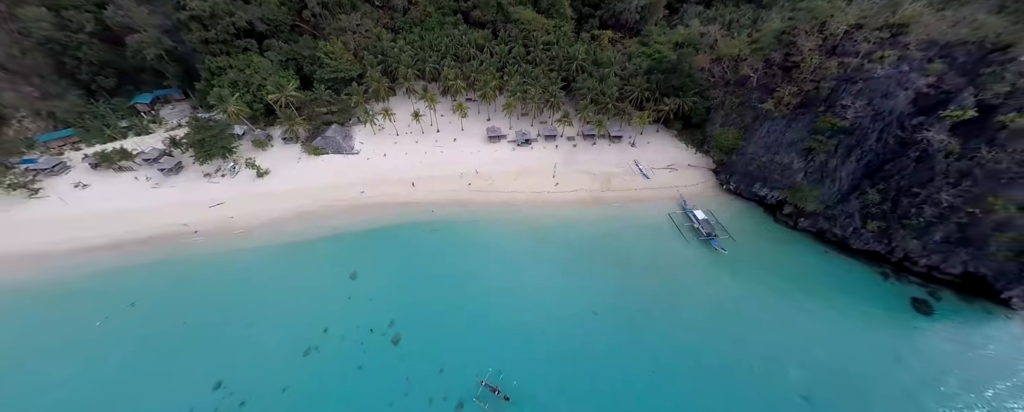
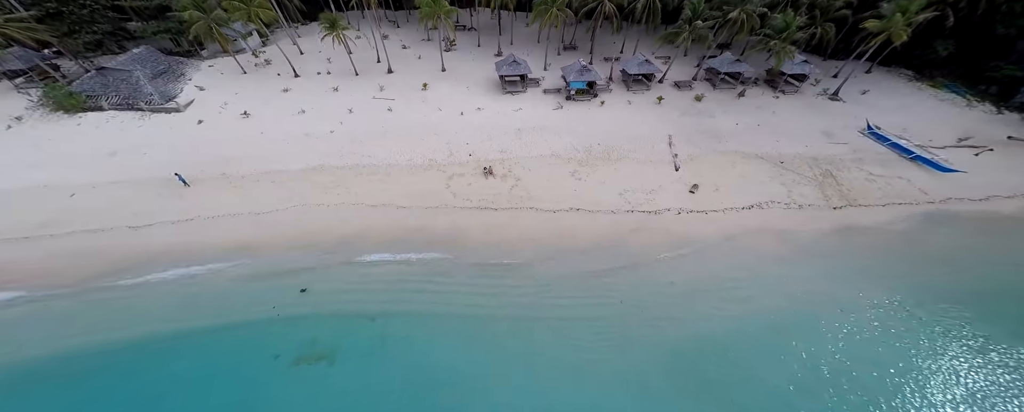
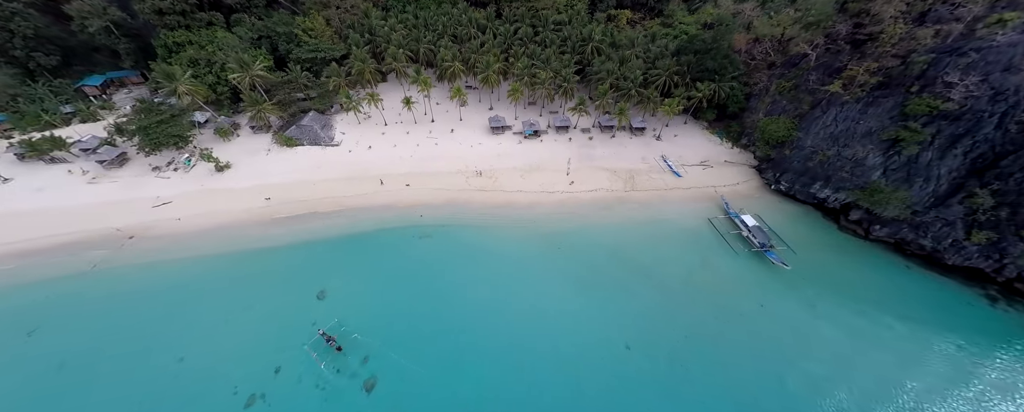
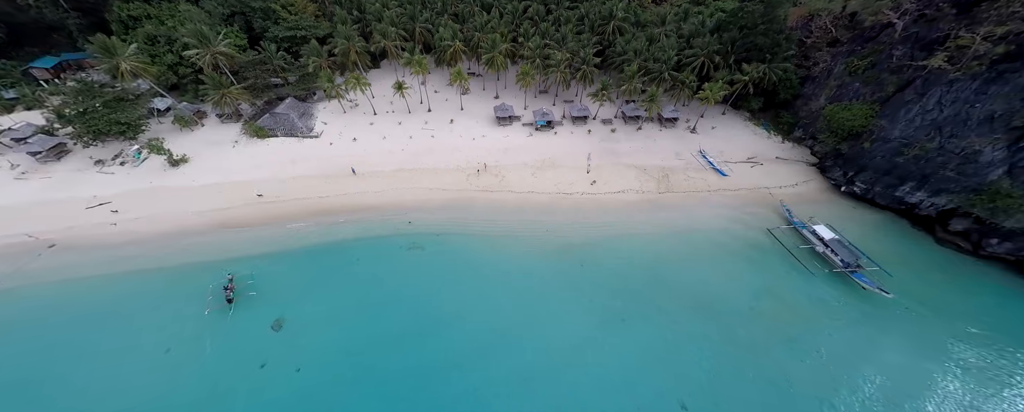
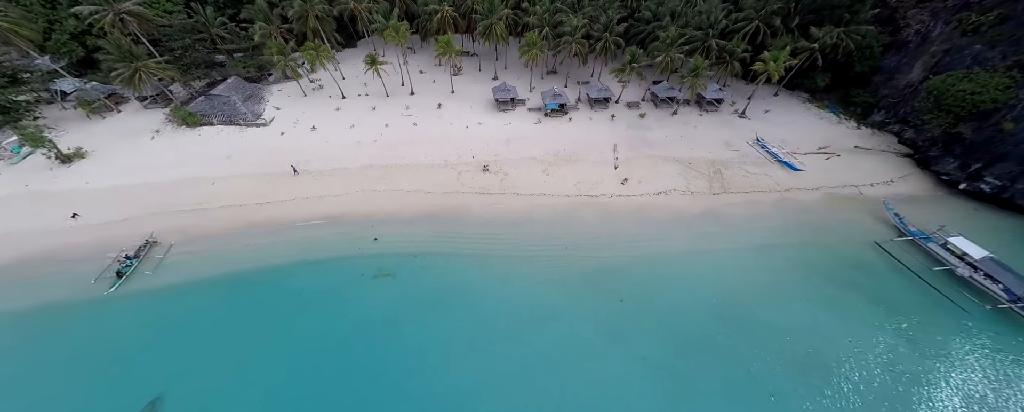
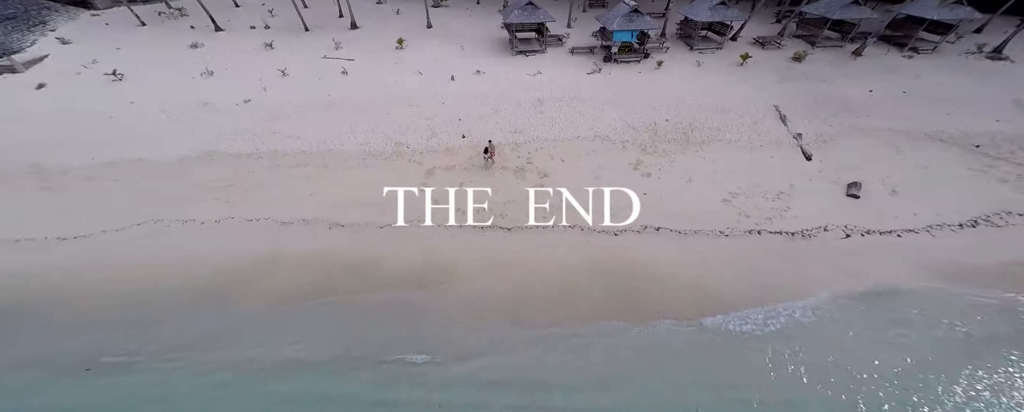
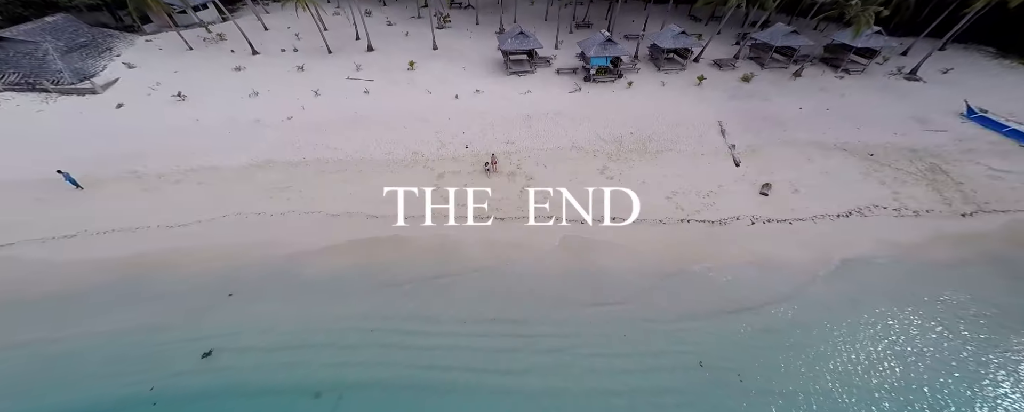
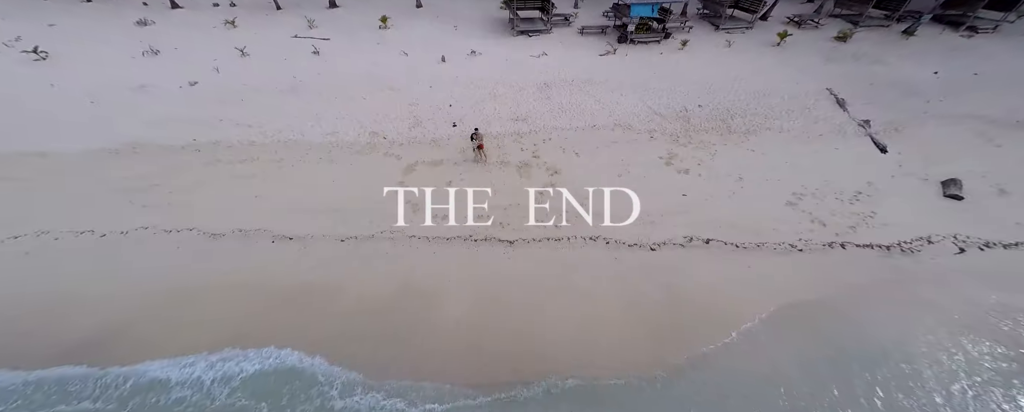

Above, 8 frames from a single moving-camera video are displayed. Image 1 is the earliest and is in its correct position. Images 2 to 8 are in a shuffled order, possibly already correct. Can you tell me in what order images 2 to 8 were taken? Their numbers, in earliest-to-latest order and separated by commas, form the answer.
3, 4, 5, 2, 7, 6, 8
